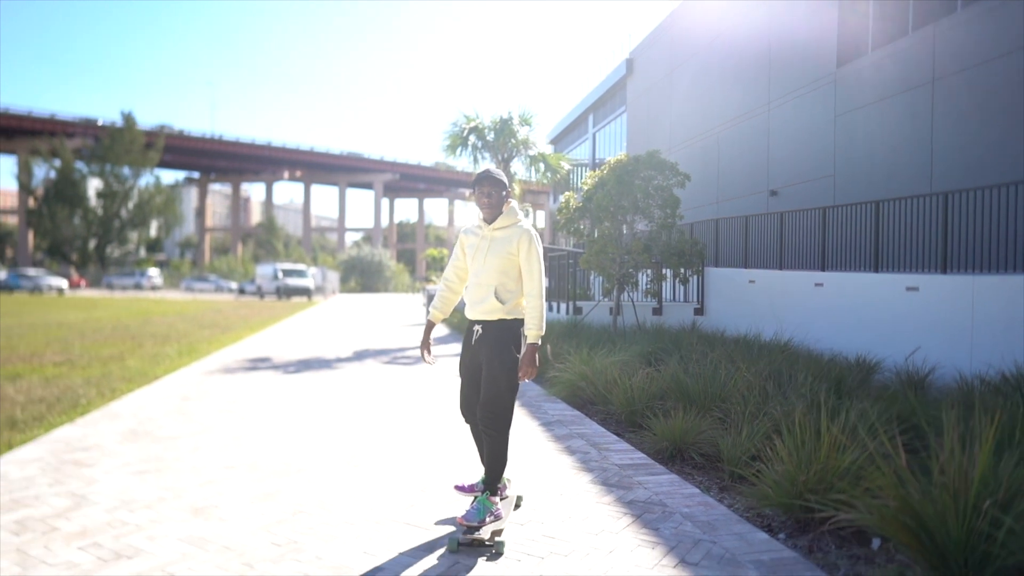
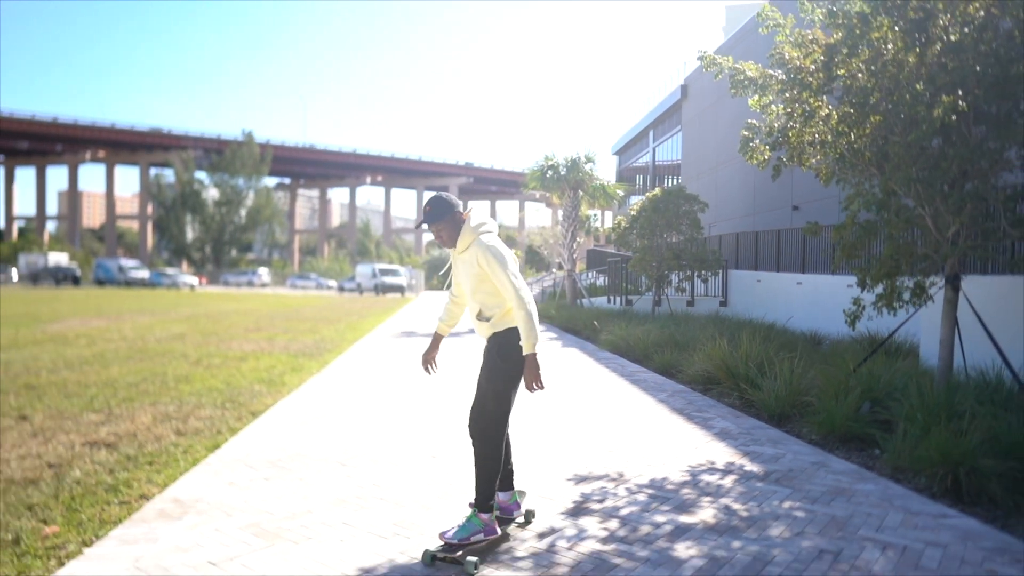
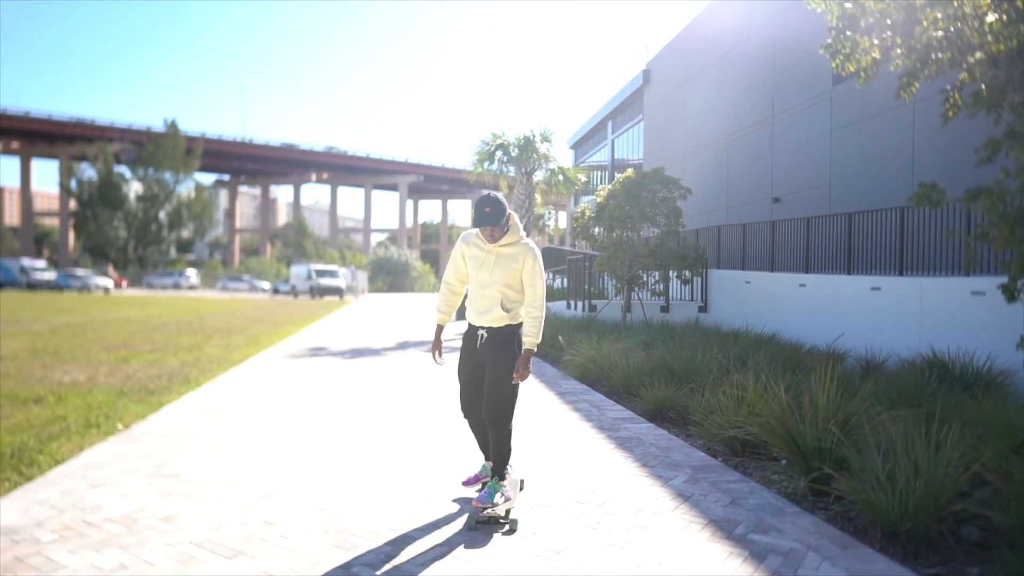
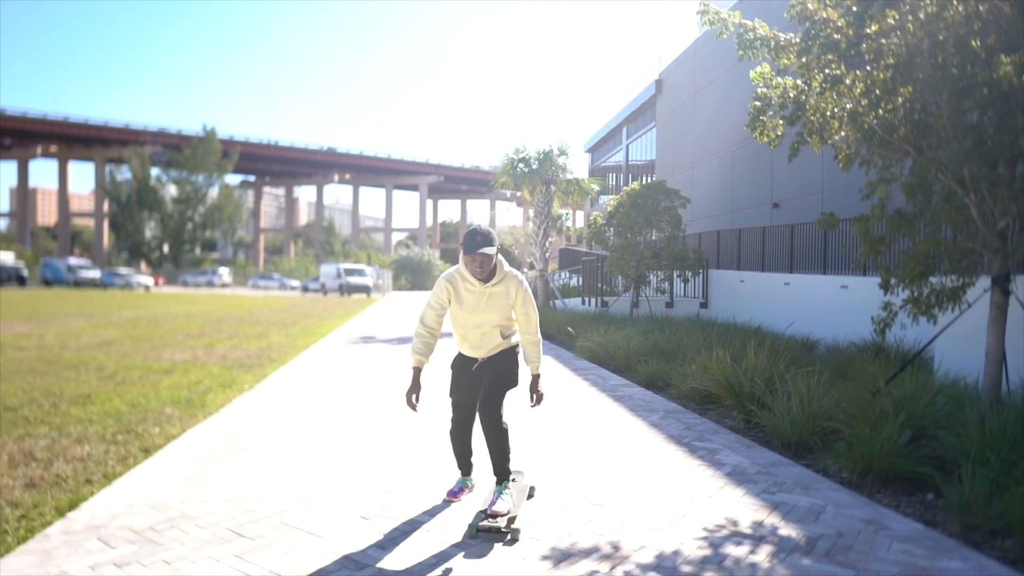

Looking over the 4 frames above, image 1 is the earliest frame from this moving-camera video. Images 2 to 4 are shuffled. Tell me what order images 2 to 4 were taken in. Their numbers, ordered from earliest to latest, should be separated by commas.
3, 4, 2
